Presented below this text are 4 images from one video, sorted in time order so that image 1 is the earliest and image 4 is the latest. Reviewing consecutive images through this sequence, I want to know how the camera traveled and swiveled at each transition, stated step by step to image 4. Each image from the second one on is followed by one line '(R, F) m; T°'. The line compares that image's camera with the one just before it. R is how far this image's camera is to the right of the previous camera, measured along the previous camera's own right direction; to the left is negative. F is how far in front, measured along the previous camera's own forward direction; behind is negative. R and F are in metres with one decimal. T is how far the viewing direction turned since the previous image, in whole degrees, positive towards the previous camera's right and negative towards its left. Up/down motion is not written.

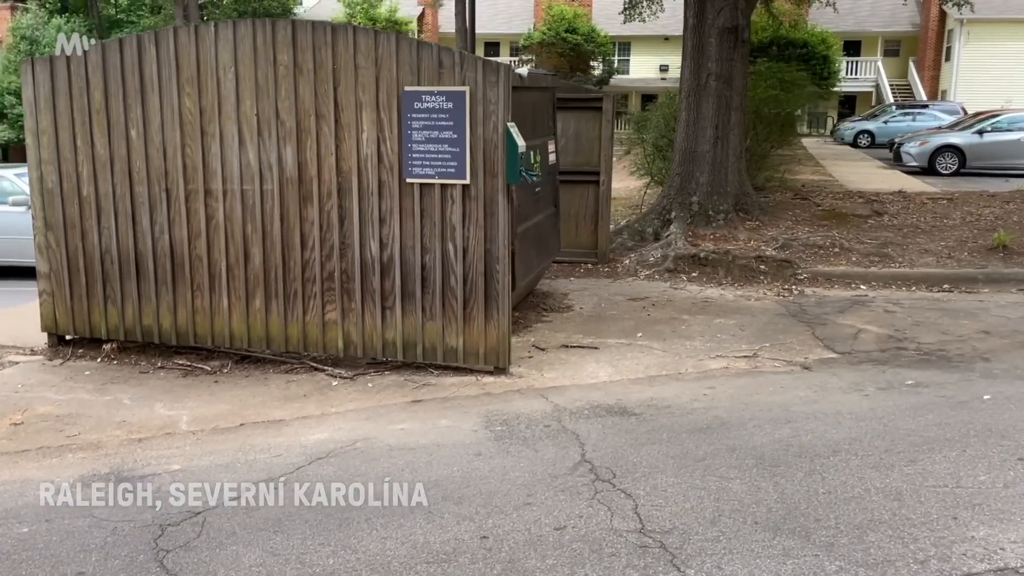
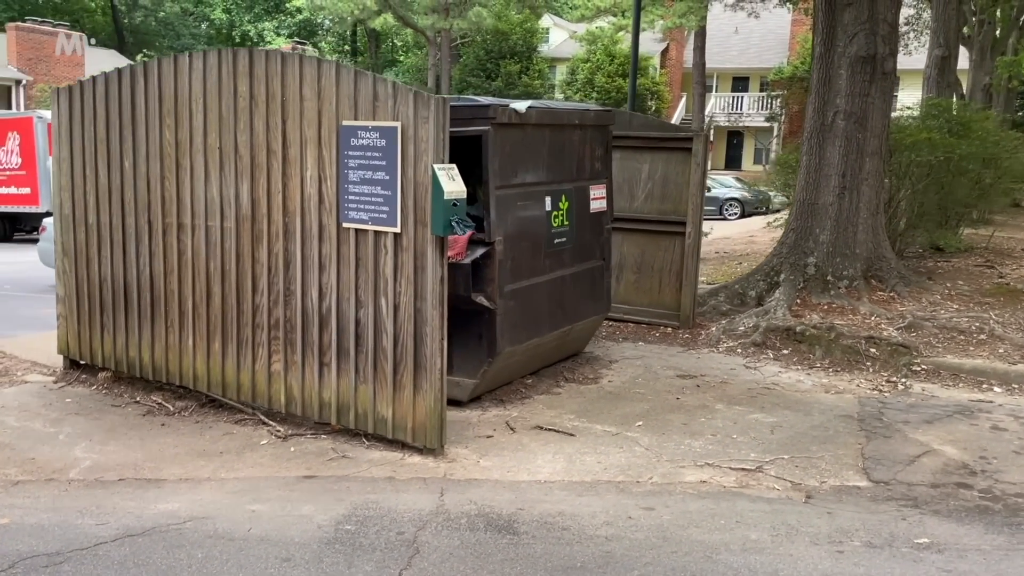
(+1.7, +1.1) m; -17°
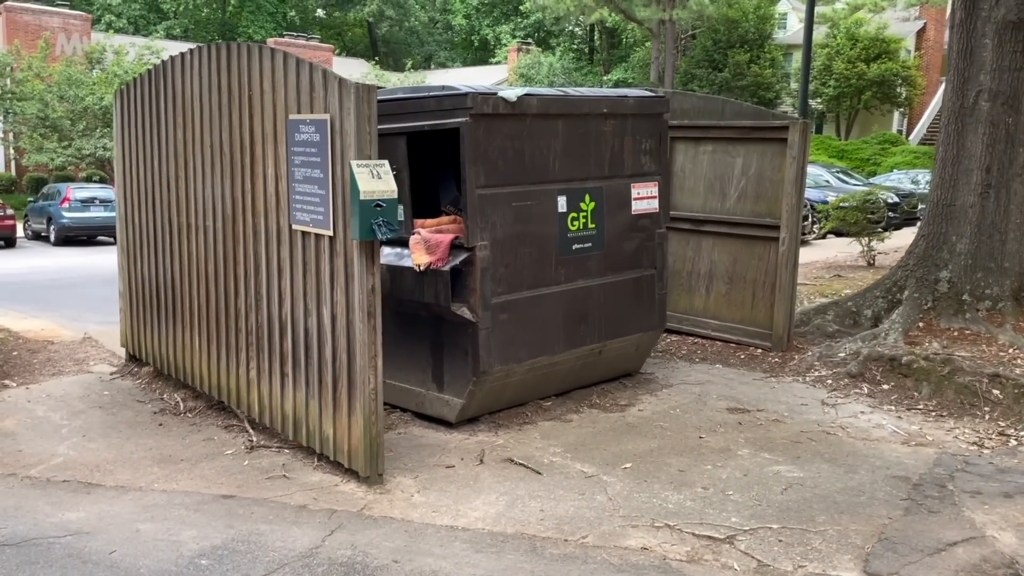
(+1.5, +0.8) m; -16°
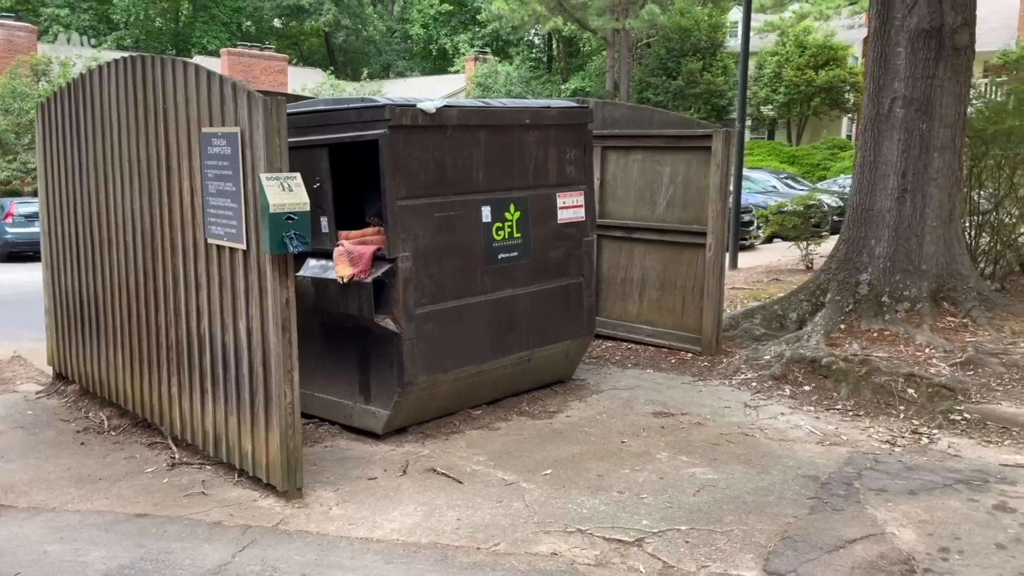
(+0.3, 0.0) m; +2°
